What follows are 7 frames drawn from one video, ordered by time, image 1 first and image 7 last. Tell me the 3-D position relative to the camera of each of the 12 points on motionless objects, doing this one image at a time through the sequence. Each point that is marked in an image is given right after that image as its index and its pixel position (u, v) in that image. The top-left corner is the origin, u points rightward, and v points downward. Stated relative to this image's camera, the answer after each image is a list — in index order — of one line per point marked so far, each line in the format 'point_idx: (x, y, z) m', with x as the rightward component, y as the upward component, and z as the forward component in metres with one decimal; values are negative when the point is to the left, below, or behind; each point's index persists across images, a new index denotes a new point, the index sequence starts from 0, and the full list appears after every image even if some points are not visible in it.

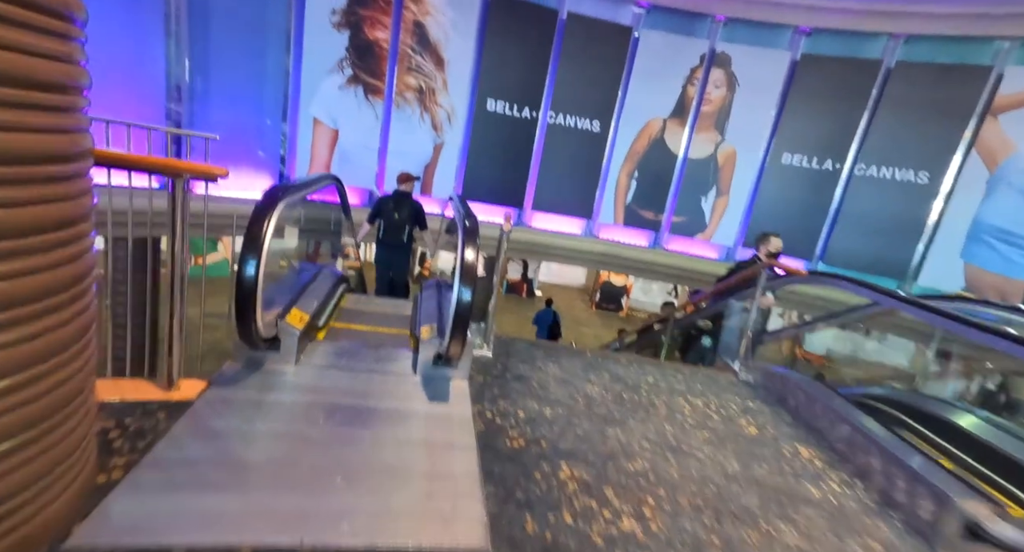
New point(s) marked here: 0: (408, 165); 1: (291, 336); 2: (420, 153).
0: (-1.6, +1.7, +7.4) m
1: (-1.0, -0.3, +2.1) m
2: (-1.4, +1.9, +7.4) m
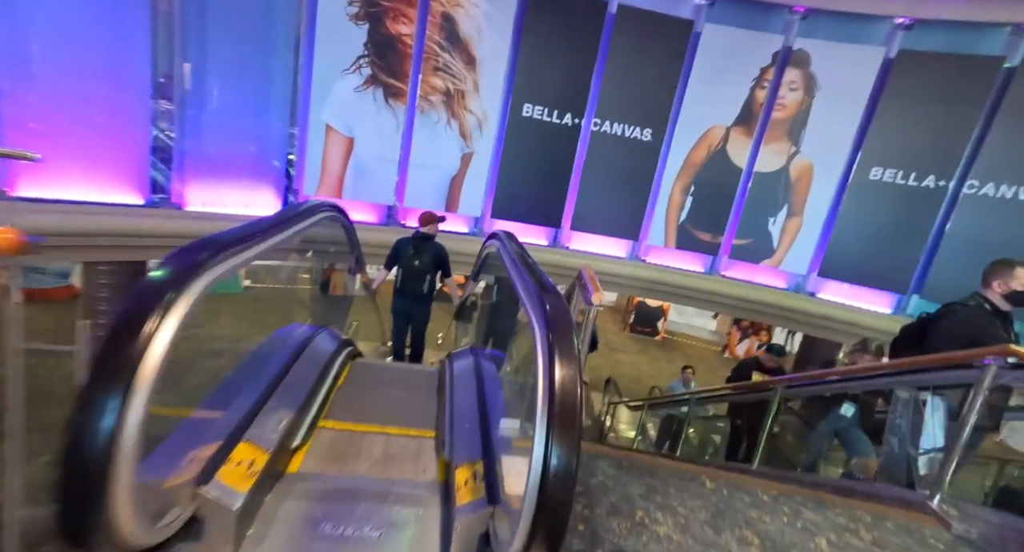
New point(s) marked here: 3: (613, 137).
0: (-1.1, +1.3, +6.5) m
1: (-0.7, -0.6, +1.2) m
2: (-0.9, +1.5, +6.5) m
3: (+1.4, +1.9, +6.7) m
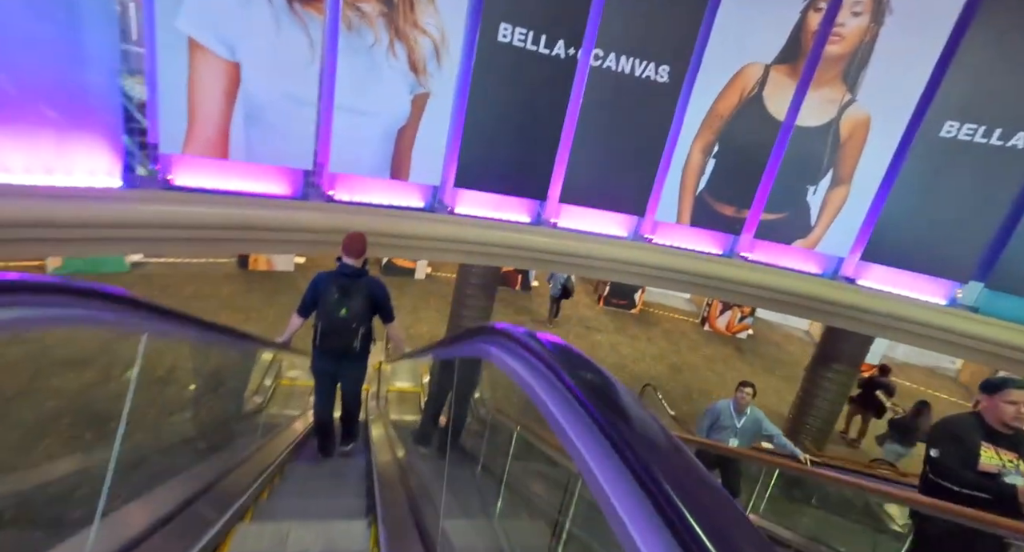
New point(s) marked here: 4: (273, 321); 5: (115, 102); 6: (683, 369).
0: (-1.3, +1.4, +4.6) m
1: (-0.4, -1.0, -0.5) m
2: (-1.1, +1.5, +4.6) m
3: (+1.1, +2.1, +5.0) m
4: (-4.4, -0.8, +8.9) m
5: (-2.8, +1.3, +3.5) m
6: (+3.5, -1.9, +9.8) m
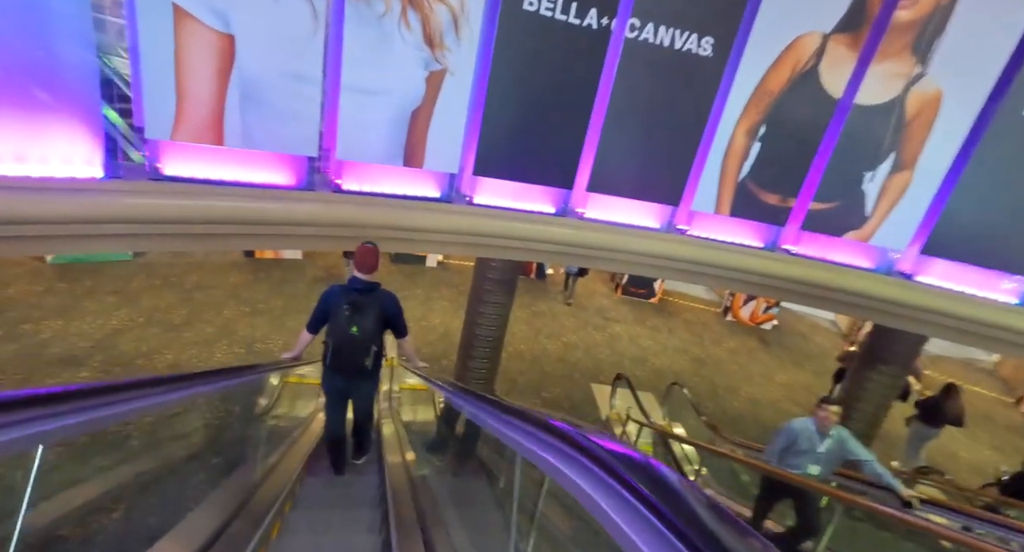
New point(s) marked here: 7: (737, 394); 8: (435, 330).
0: (-1.1, +1.4, +4.1) m
1: (-0.3, -1.2, -0.9) m
2: (-0.9, +1.6, +4.1) m
3: (+1.3, +2.1, +4.5) m
4: (-4.1, -0.6, +8.6) m
5: (-2.6, +1.2, +3.0) m
6: (+3.8, -1.7, +9.4) m
7: (+4.0, -2.1, +8.5) m
8: (-1.5, -1.1, +9.4) m
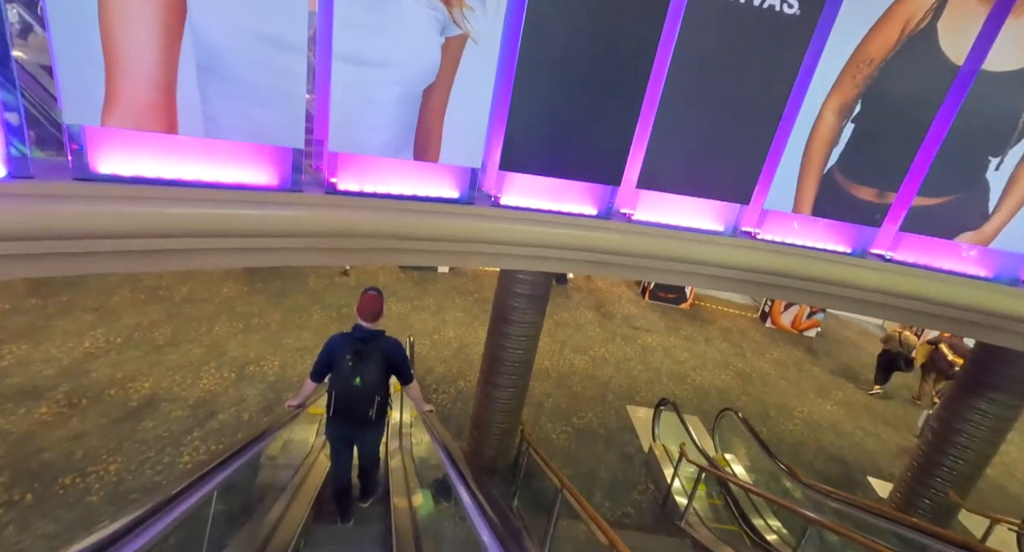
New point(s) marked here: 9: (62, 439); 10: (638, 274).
0: (-0.8, +1.2, +3.2) m
1: (-0.1, -1.4, -1.7) m
2: (-0.7, +1.4, +3.2) m
3: (+1.6, +2.0, +3.5) m
4: (-3.8, -0.8, +7.8) m
5: (-2.4, +1.1, +2.2) m
6: (+4.2, -1.8, +8.4) m
7: (+4.4, -2.2, +7.5) m
8: (-1.1, -1.2, +8.5) m
9: (-4.8, -1.7, +5.2) m
10: (+1.1, 0.0, +4.5) m
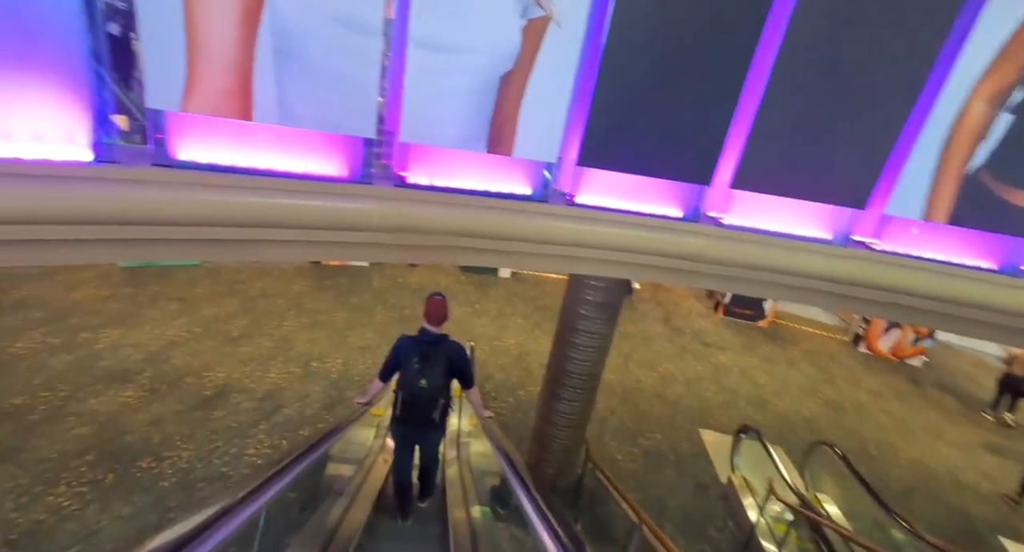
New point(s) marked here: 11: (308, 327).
0: (-0.3, +1.2, +3.0) m
1: (-0.3, -1.3, -2.0) m
2: (-0.1, +1.4, +3.0) m
3: (+2.2, +1.9, +3.0) m
4: (-2.8, -0.8, +7.9) m
5: (-2.0, +1.1, +2.2) m
6: (+5.2, -2.0, +7.5) m
7: (+5.2, -2.4, +6.6) m
8: (0.0, -1.3, +8.3) m
9: (-4.1, -1.6, +5.4) m
10: (+1.7, -0.1, +4.0) m
11: (-3.2, -0.8, +7.6) m
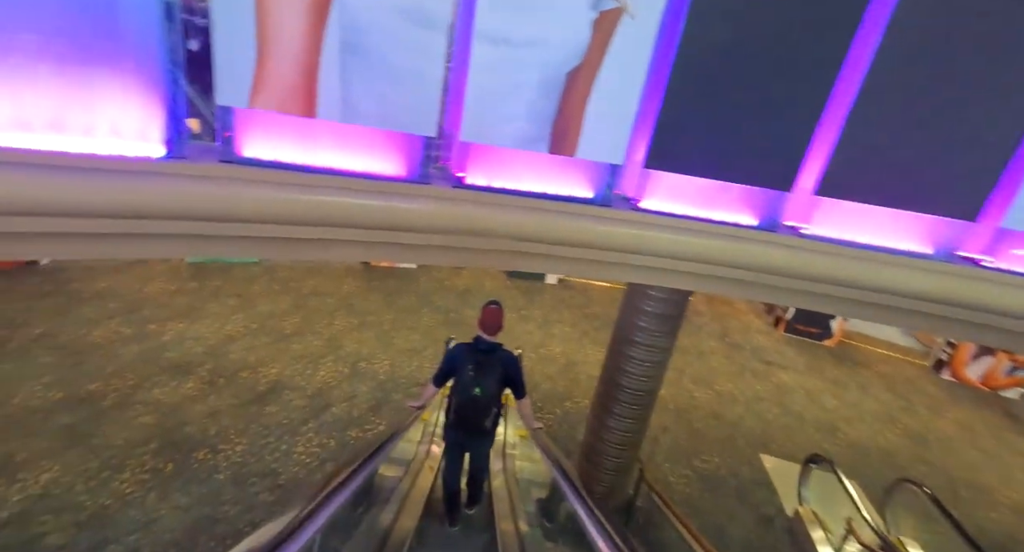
0: (+0.1, +1.2, +2.9) m
1: (-0.4, -1.2, -2.2) m
2: (+0.3, +1.4, +2.8) m
3: (+2.6, +1.8, +2.7) m
4: (-2.0, -0.8, +7.9) m
5: (-1.7, +1.2, +2.2) m
6: (+5.9, -2.3, +6.8) m
7: (+5.8, -2.7, +5.9) m
8: (+0.8, -1.4, +8.1) m
9: (-3.6, -1.6, +5.6) m
10: (+2.1, -0.2, +3.7) m
11: (-2.4, -0.8, +7.7) m
